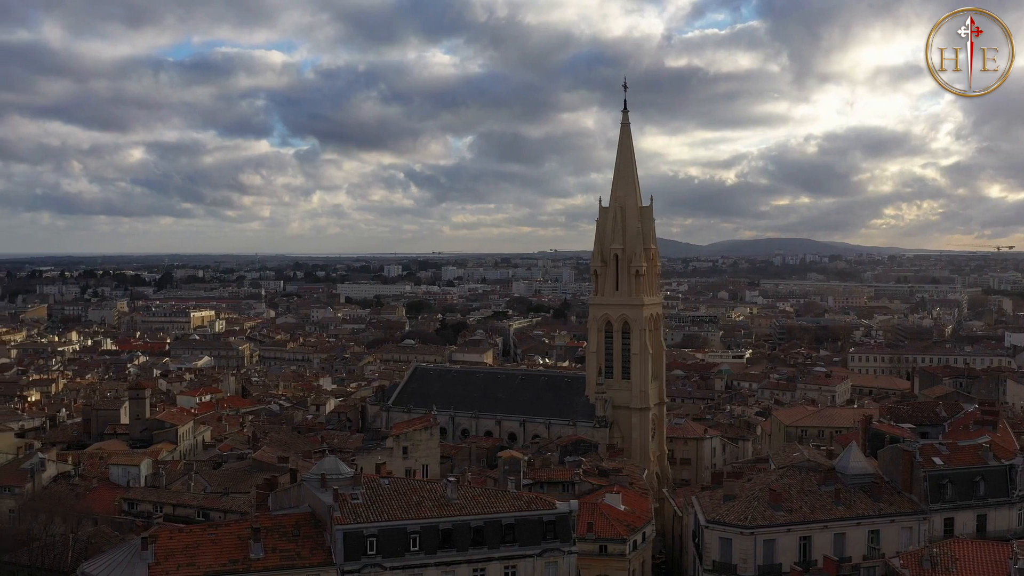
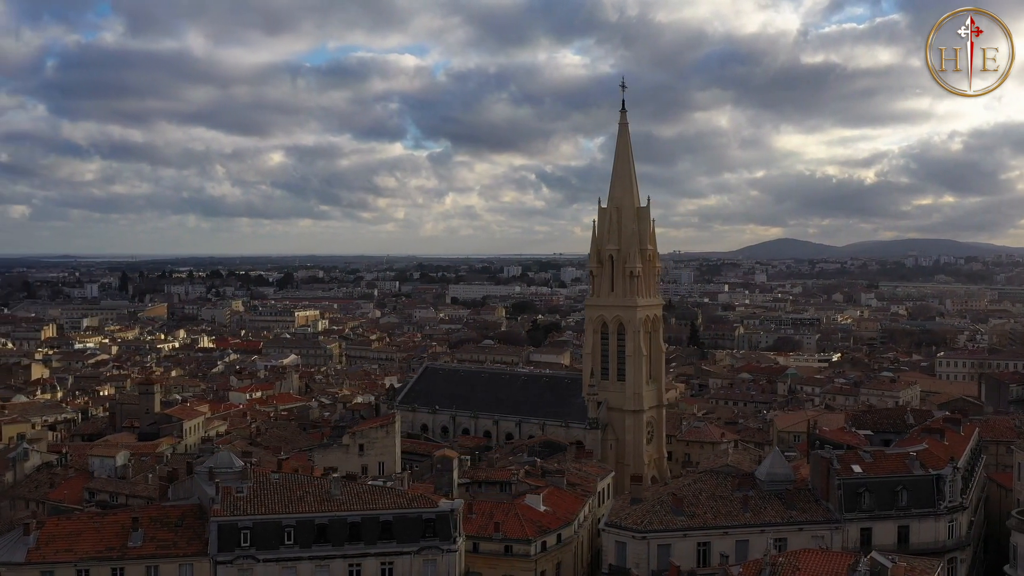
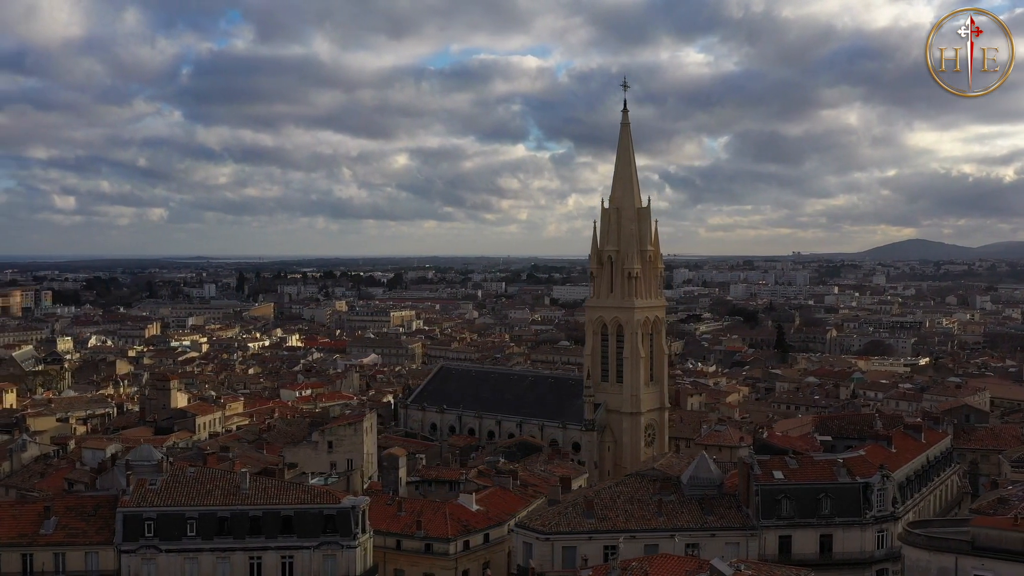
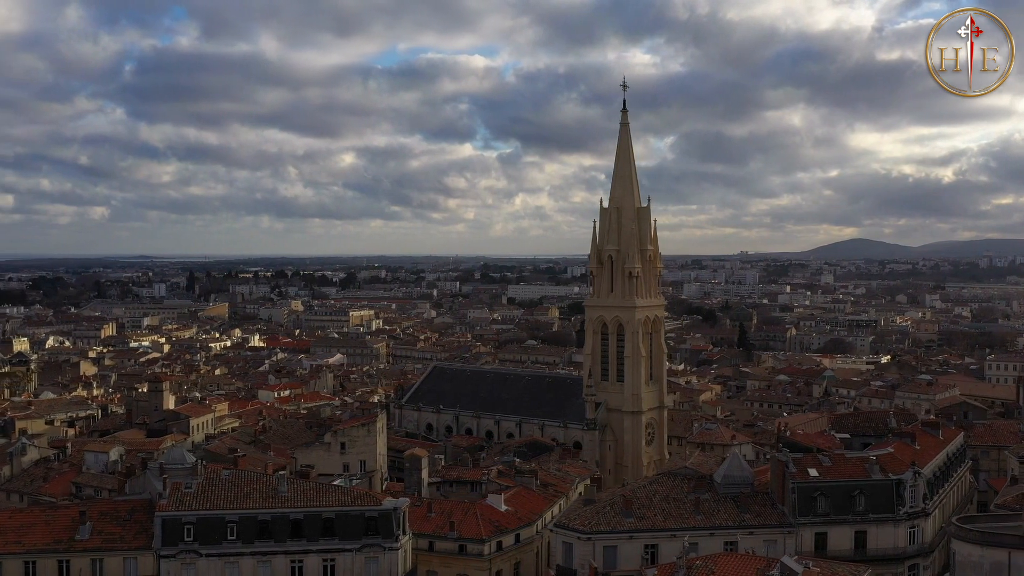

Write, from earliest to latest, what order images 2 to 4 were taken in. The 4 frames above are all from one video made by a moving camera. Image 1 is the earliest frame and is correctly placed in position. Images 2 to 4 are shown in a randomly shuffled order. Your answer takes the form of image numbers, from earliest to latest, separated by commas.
2, 4, 3
